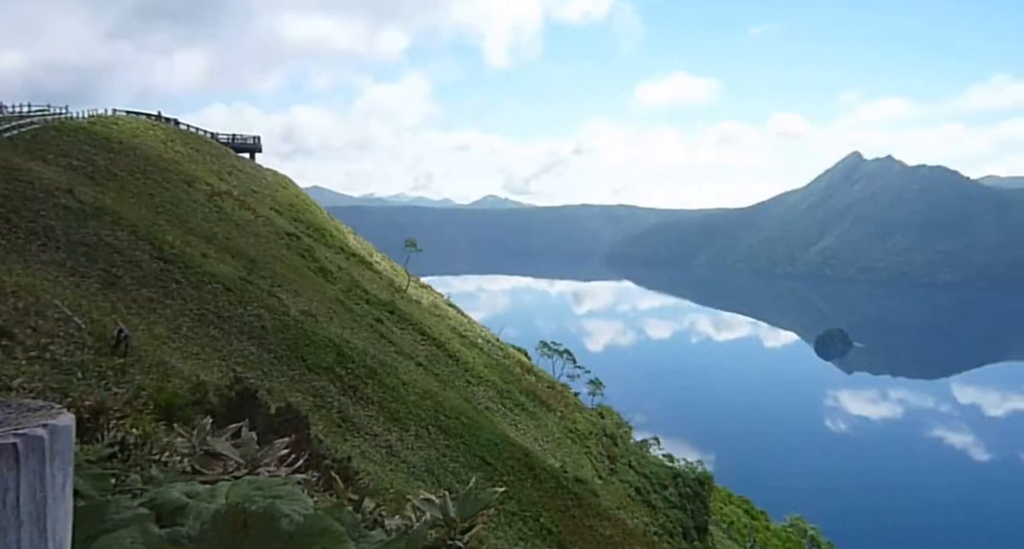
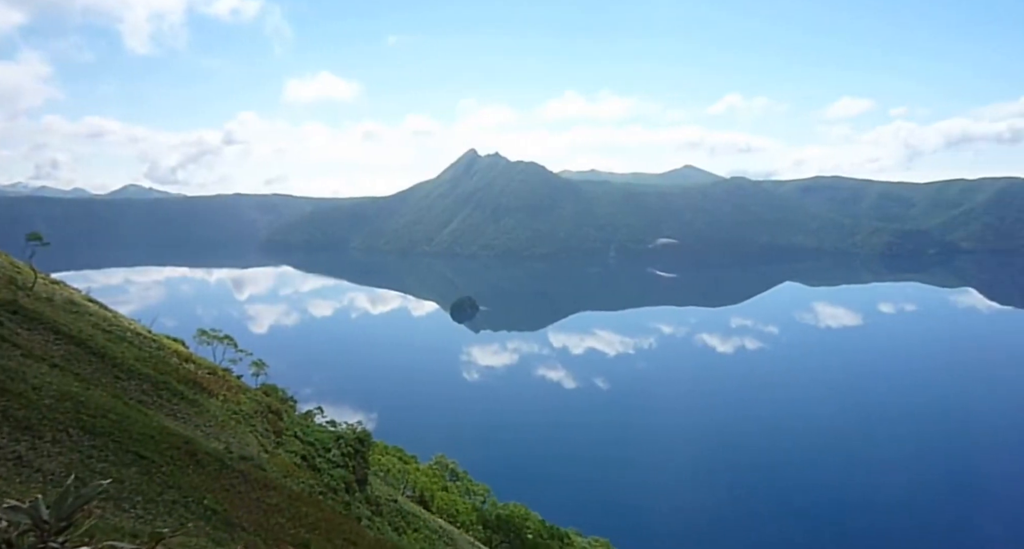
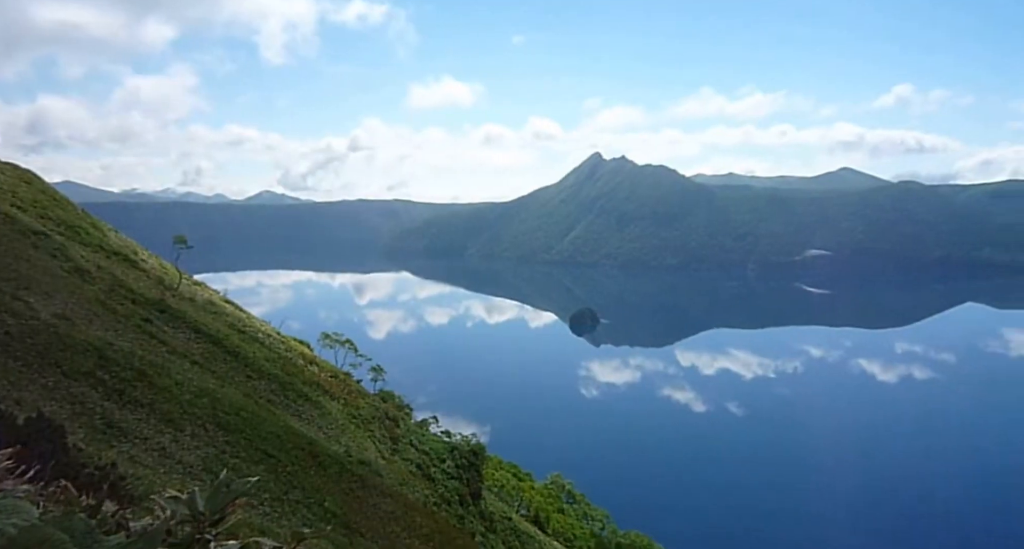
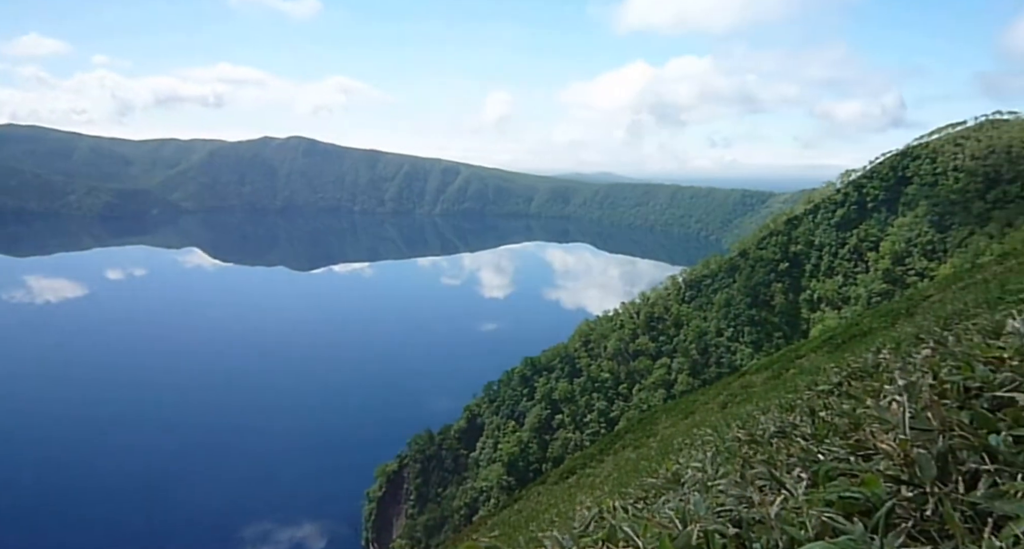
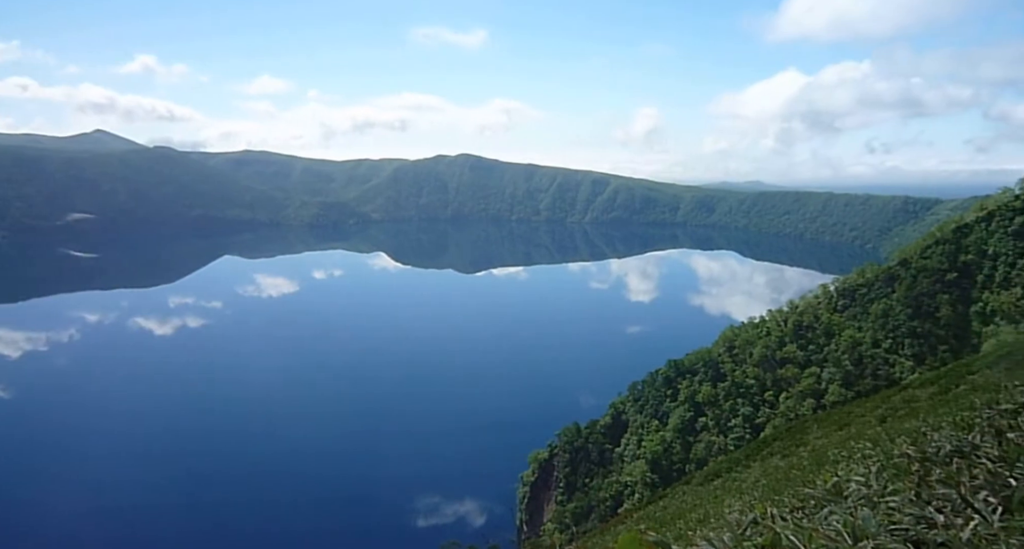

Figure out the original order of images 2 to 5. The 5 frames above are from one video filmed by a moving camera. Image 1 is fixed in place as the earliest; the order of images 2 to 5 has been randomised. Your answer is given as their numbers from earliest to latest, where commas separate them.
3, 2, 5, 4
